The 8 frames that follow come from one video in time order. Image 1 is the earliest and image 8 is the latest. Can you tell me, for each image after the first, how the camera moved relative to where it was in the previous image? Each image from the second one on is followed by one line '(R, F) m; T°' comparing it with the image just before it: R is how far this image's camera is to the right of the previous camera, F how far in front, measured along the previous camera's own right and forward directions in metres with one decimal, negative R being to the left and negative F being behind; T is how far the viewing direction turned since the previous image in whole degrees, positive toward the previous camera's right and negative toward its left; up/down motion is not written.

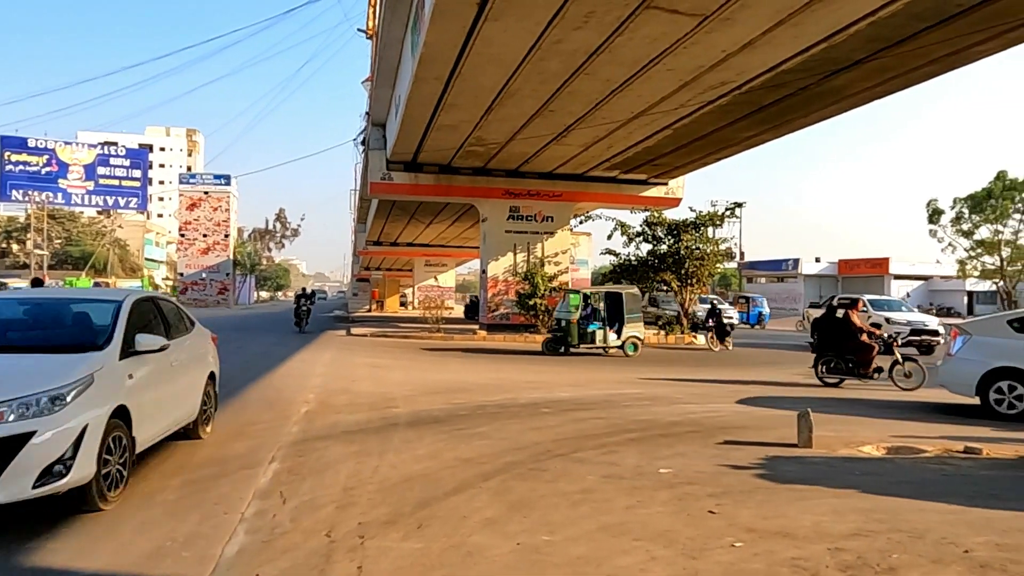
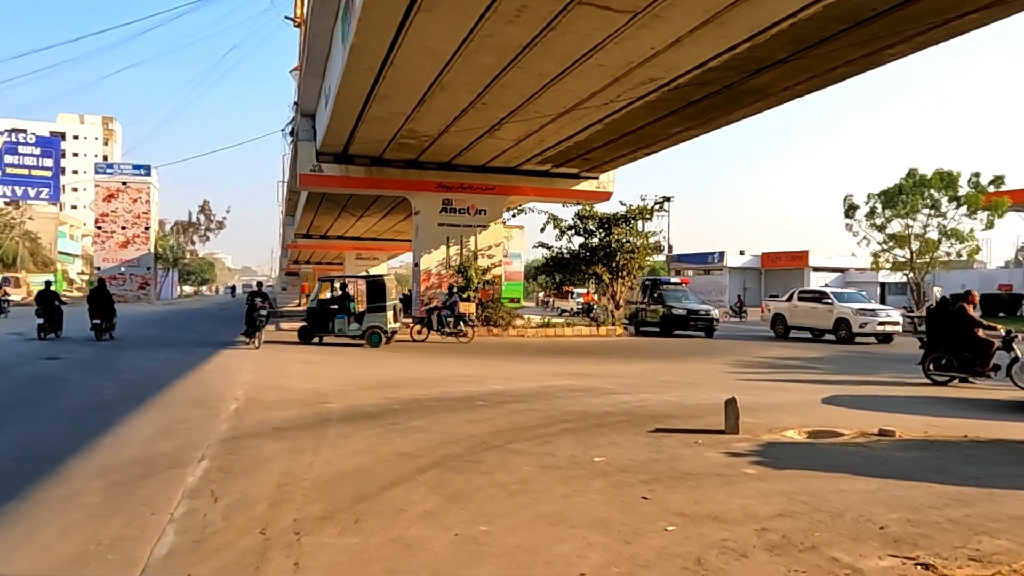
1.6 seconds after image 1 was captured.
(0.0, 0.0) m; +5°
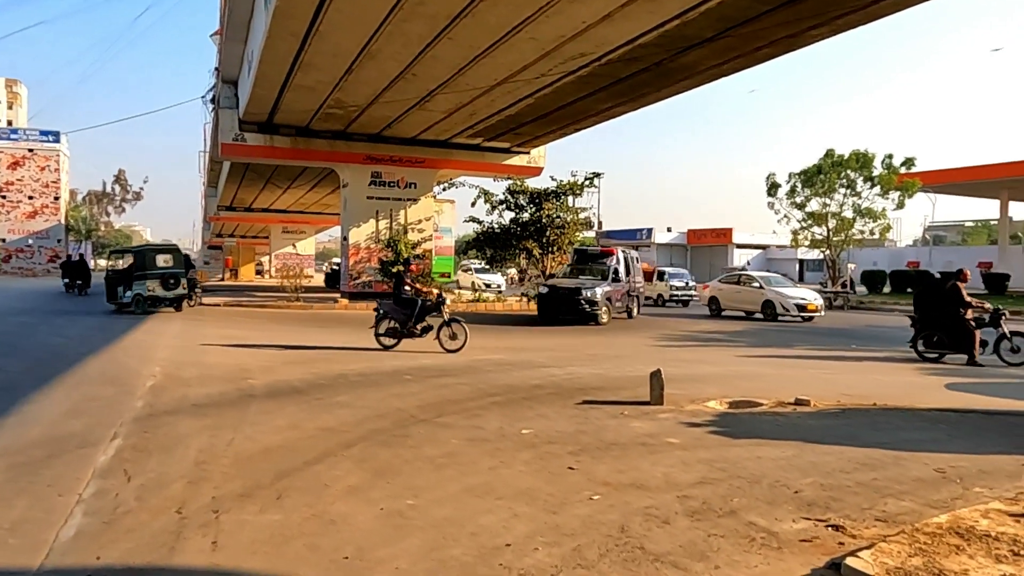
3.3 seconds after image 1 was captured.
(0.0, 0.0) m; +5°
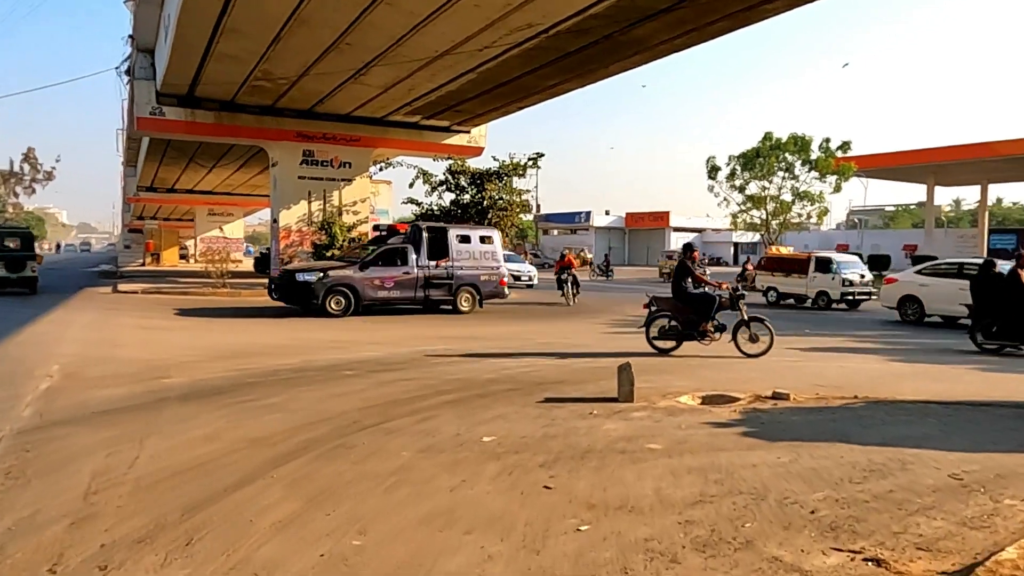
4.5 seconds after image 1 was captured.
(-0.2, +0.9) m; +5°
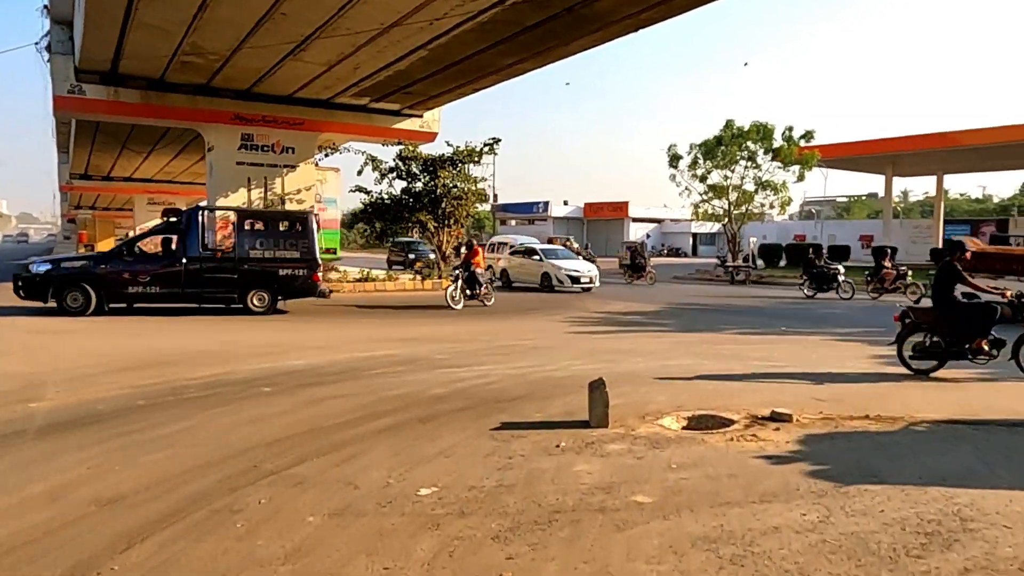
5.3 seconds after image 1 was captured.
(+0.1, +1.4) m; +3°
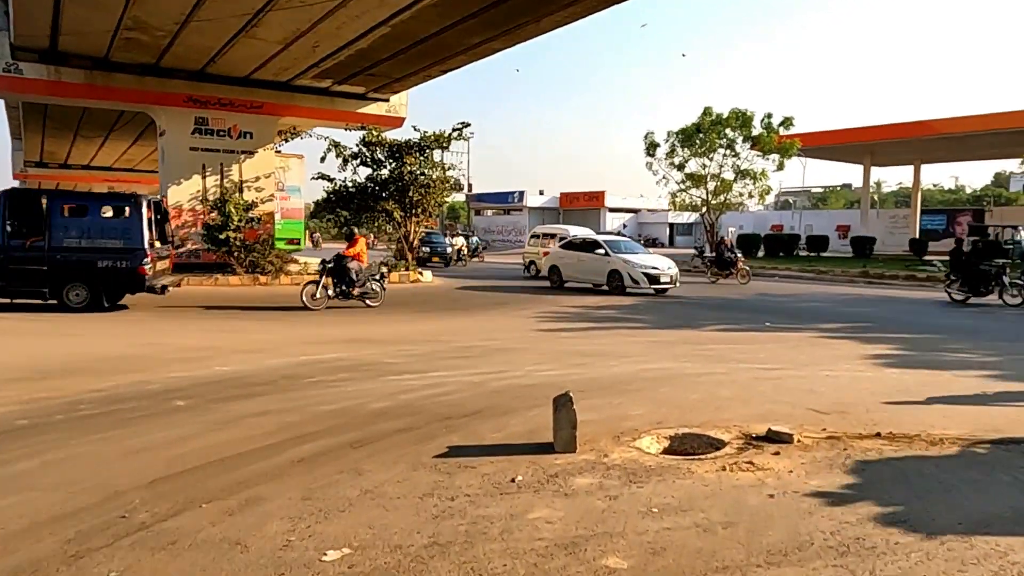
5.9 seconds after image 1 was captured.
(+0.2, +1.1) m; +2°
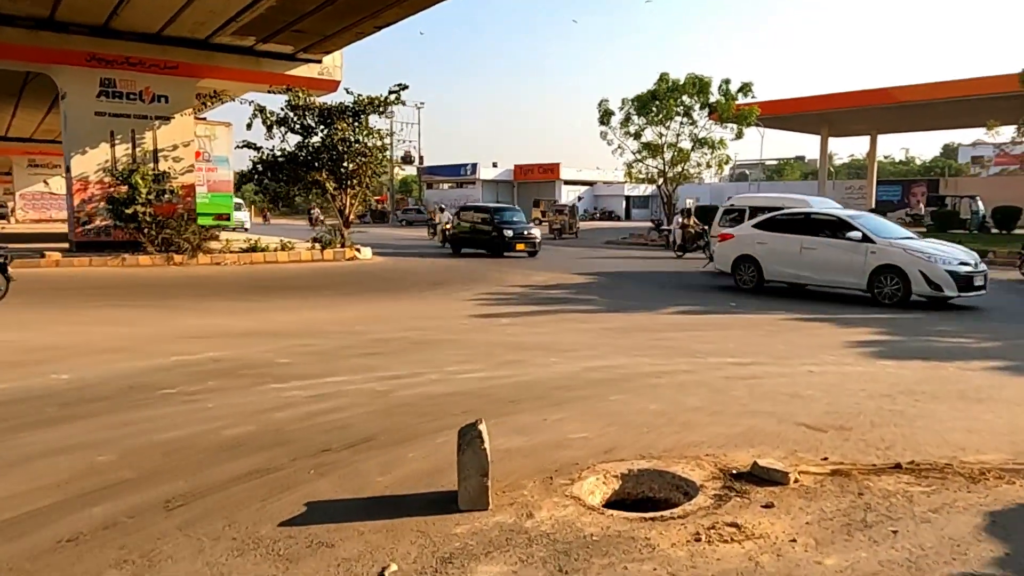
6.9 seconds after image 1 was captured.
(+0.4, +1.6) m; +3°
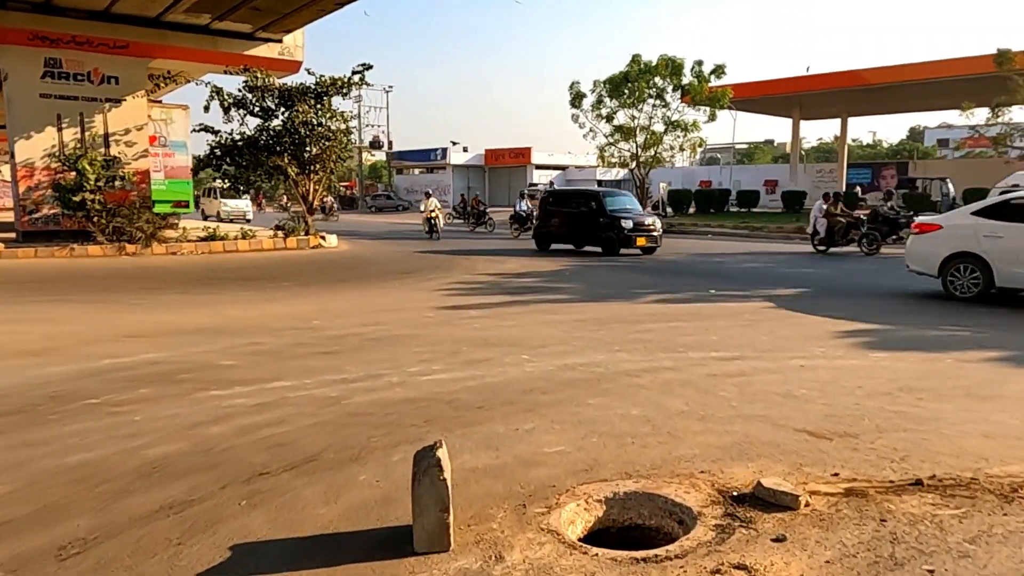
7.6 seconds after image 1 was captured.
(0.0, +0.6) m; +2°
